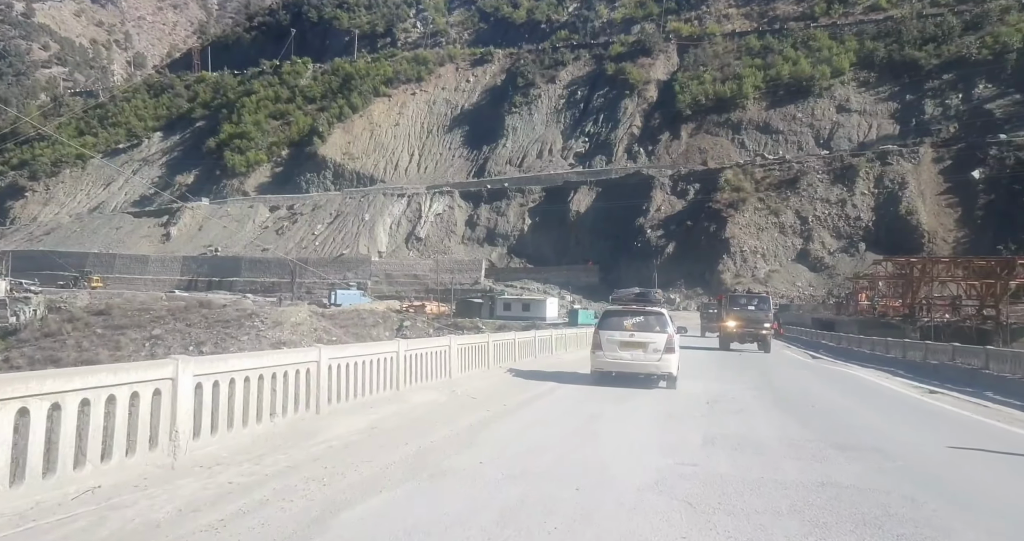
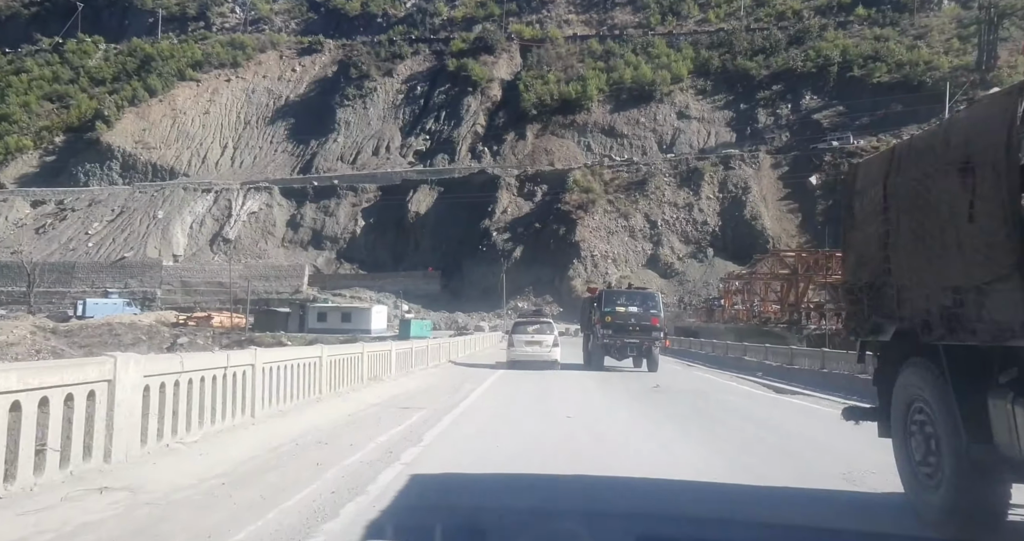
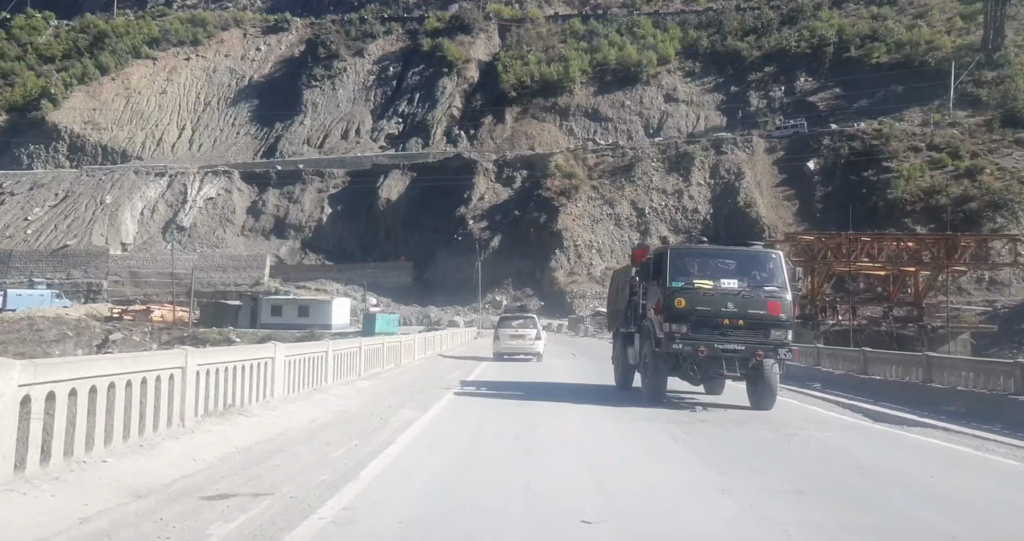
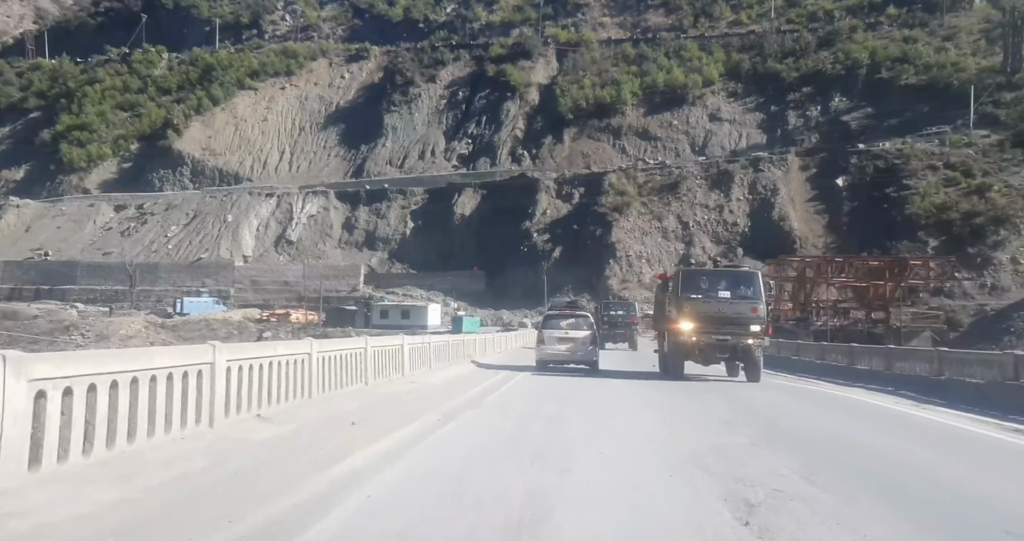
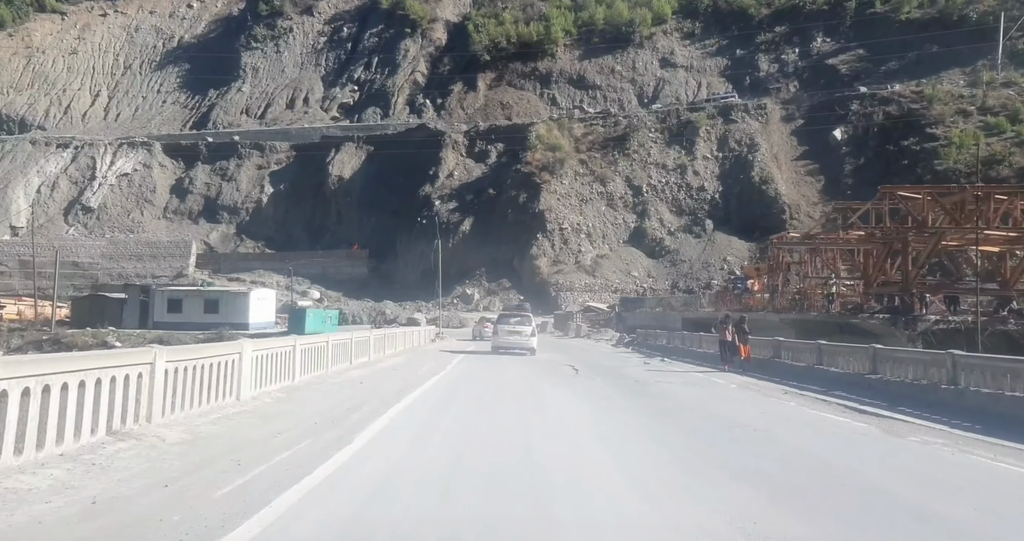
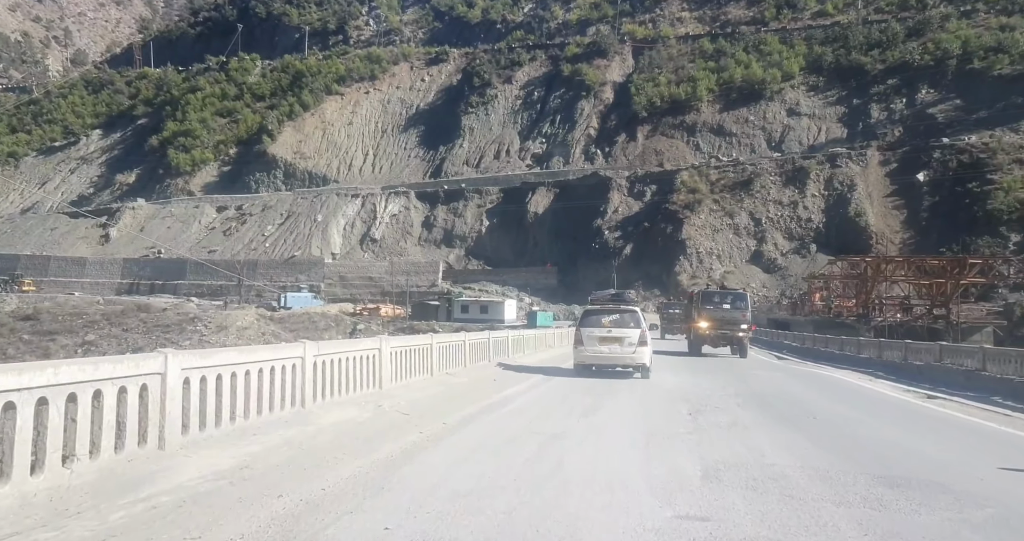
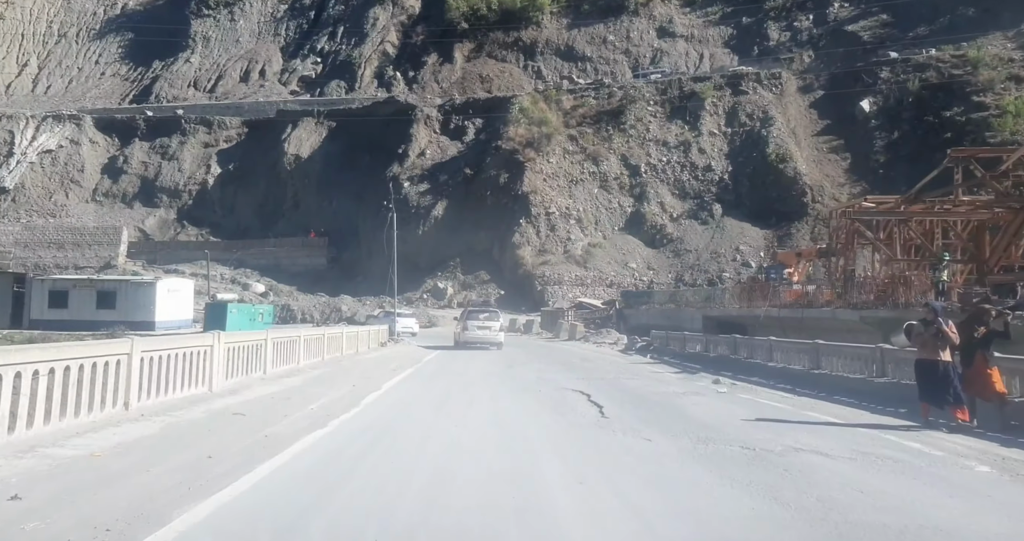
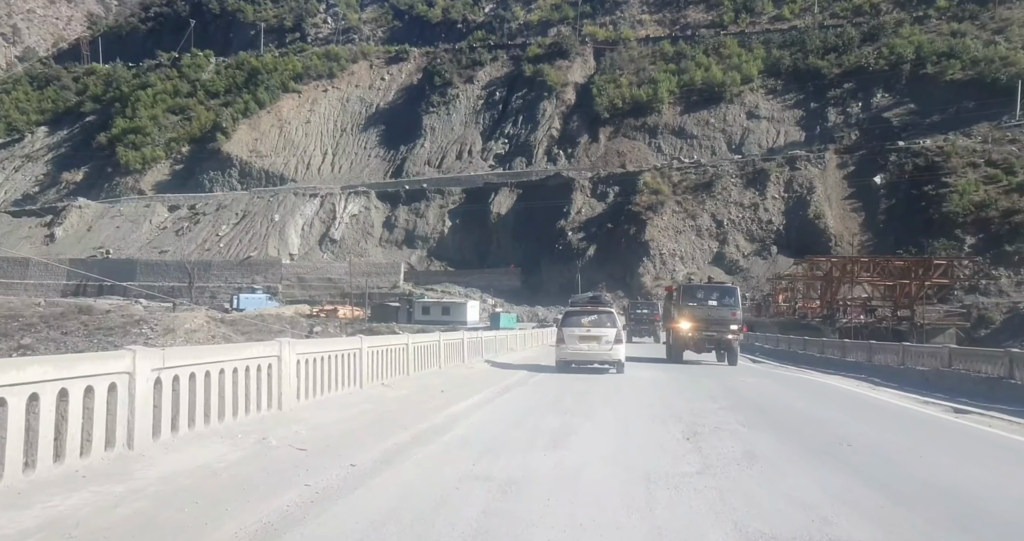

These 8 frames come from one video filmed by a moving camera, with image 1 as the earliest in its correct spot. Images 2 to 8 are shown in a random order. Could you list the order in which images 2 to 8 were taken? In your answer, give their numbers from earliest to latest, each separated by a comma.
6, 8, 4, 2, 3, 5, 7
